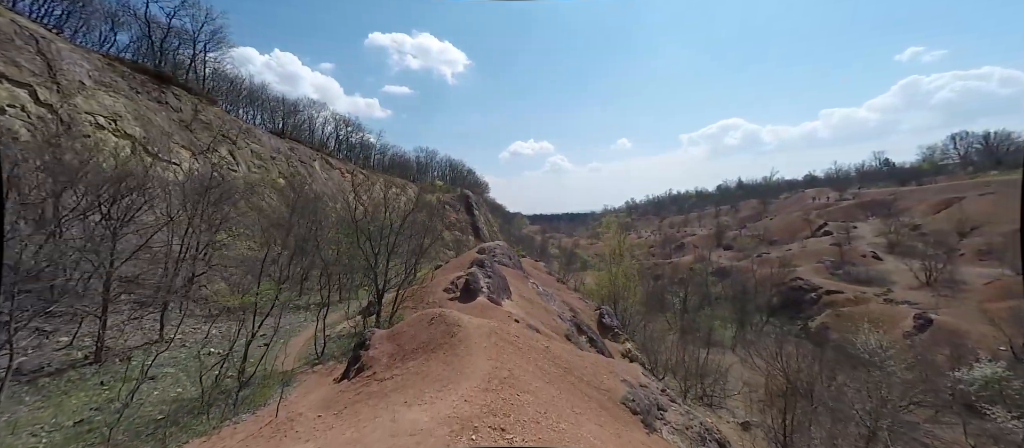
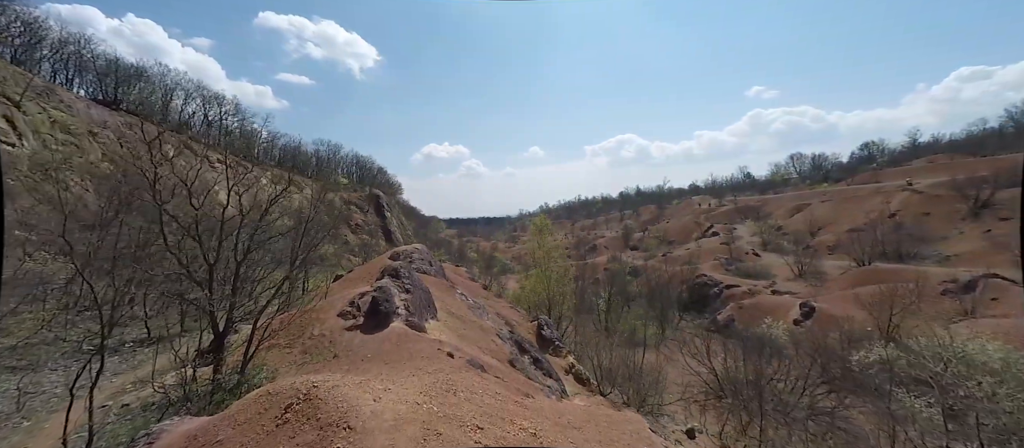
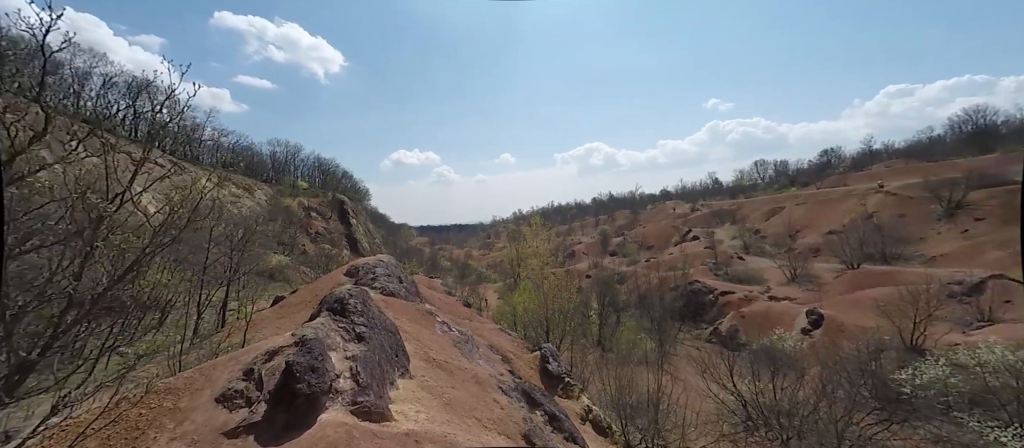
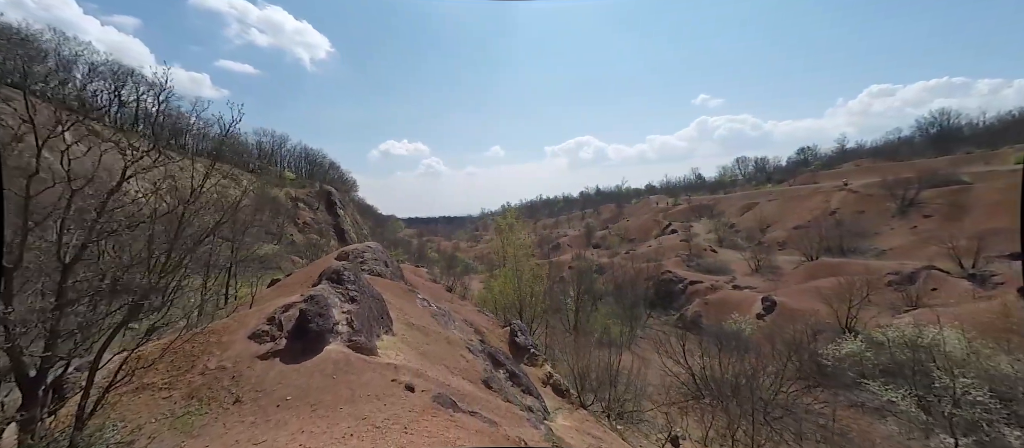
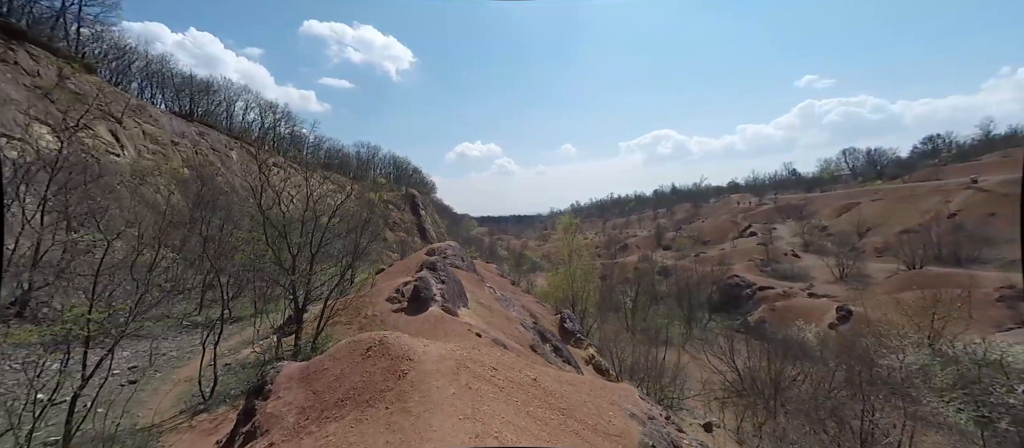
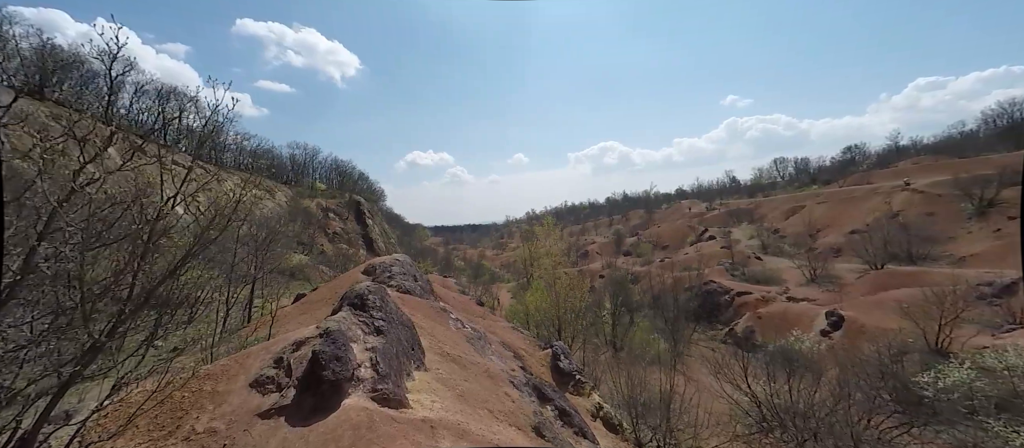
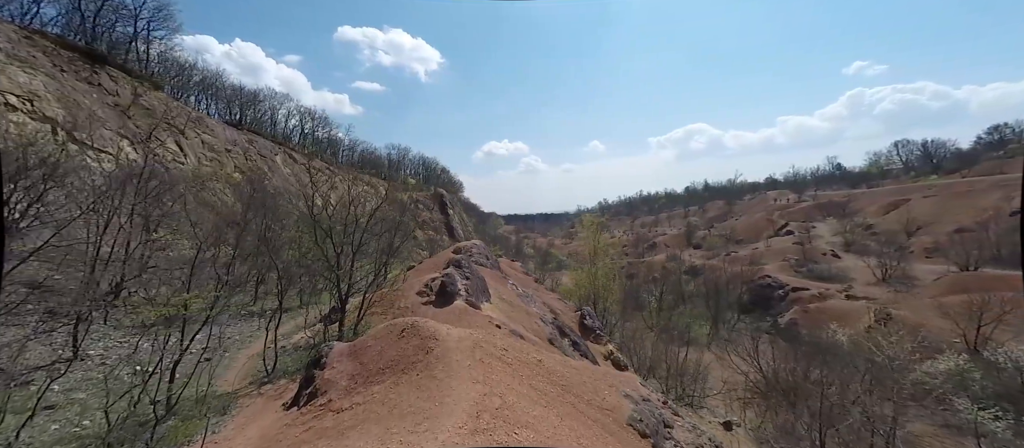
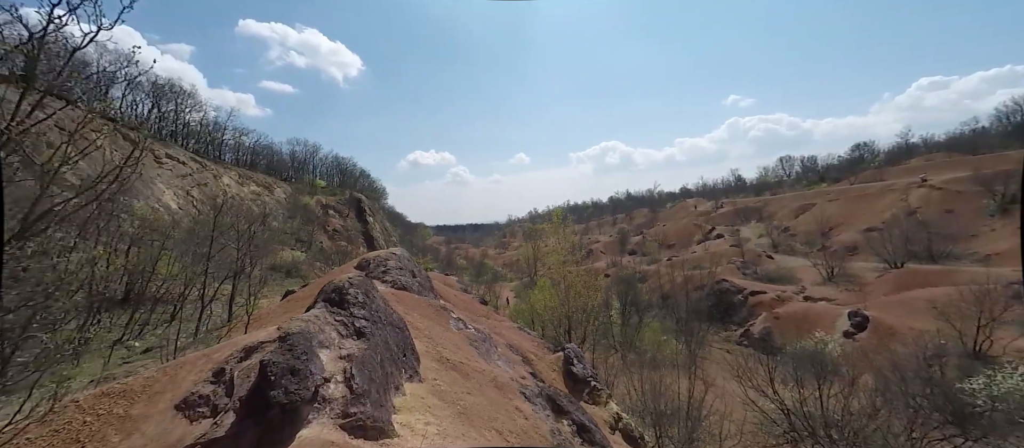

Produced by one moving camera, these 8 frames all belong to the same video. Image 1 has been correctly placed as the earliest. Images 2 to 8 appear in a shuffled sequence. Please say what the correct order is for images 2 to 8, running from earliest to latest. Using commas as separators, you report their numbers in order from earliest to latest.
7, 5, 2, 4, 6, 3, 8
